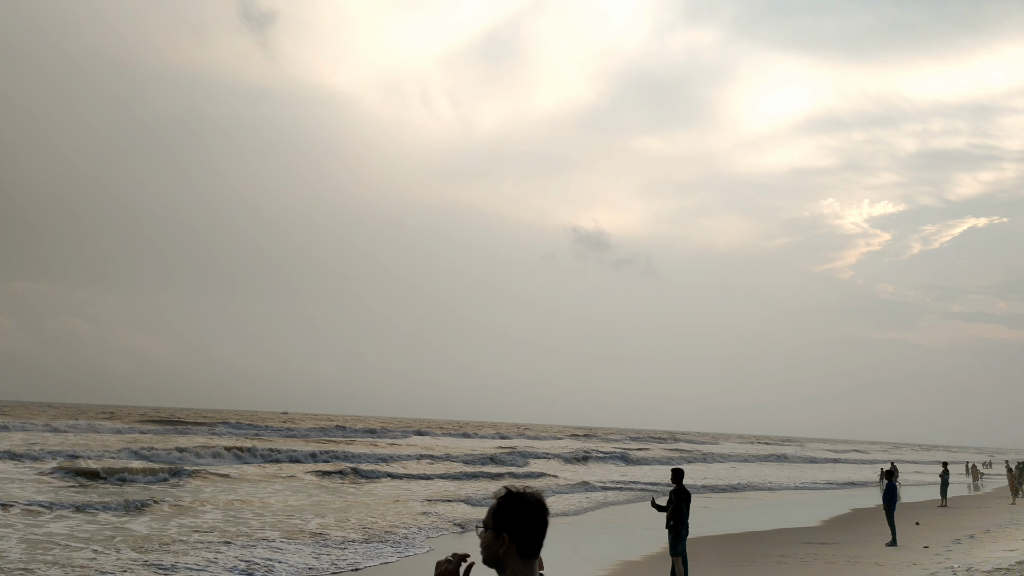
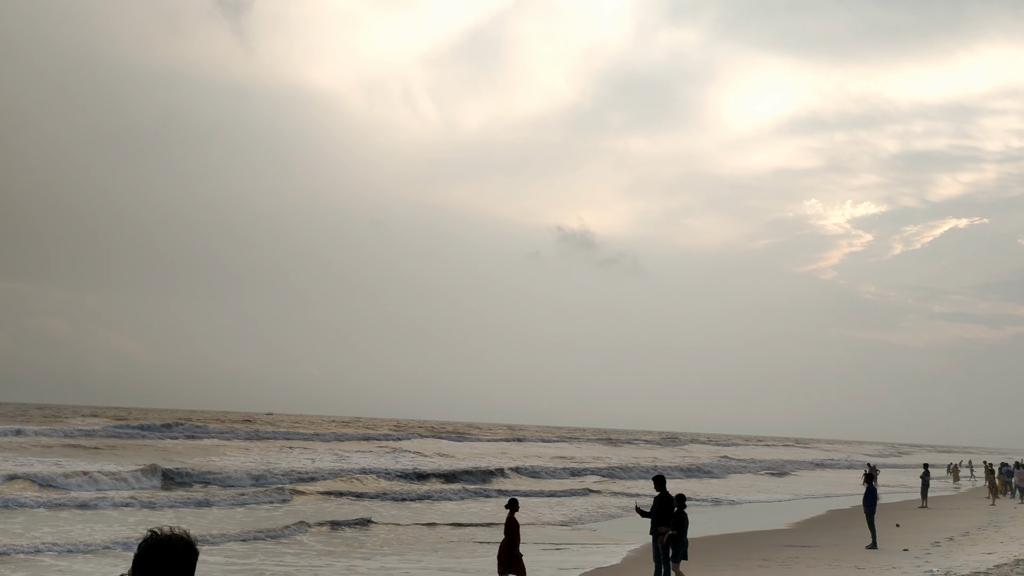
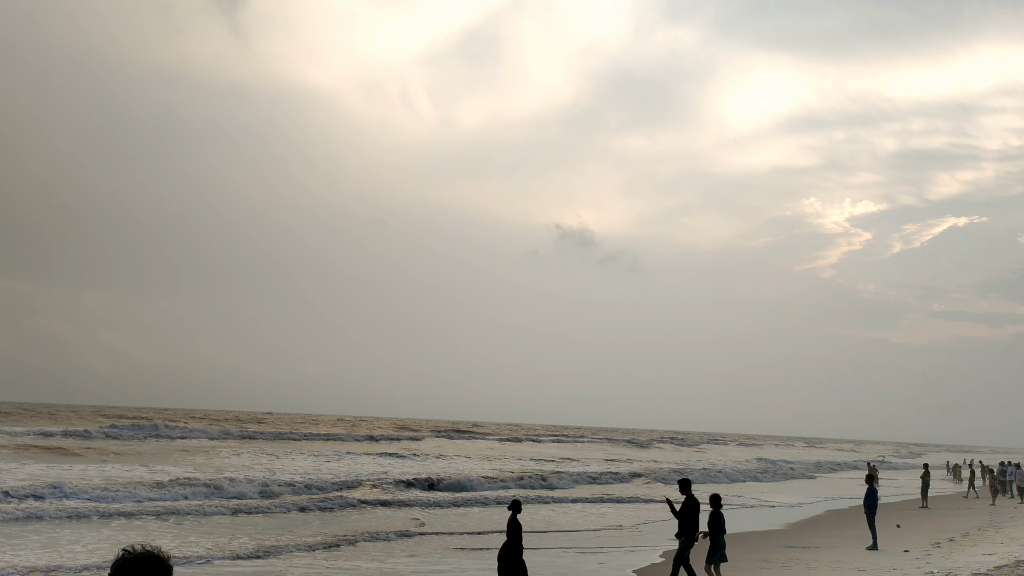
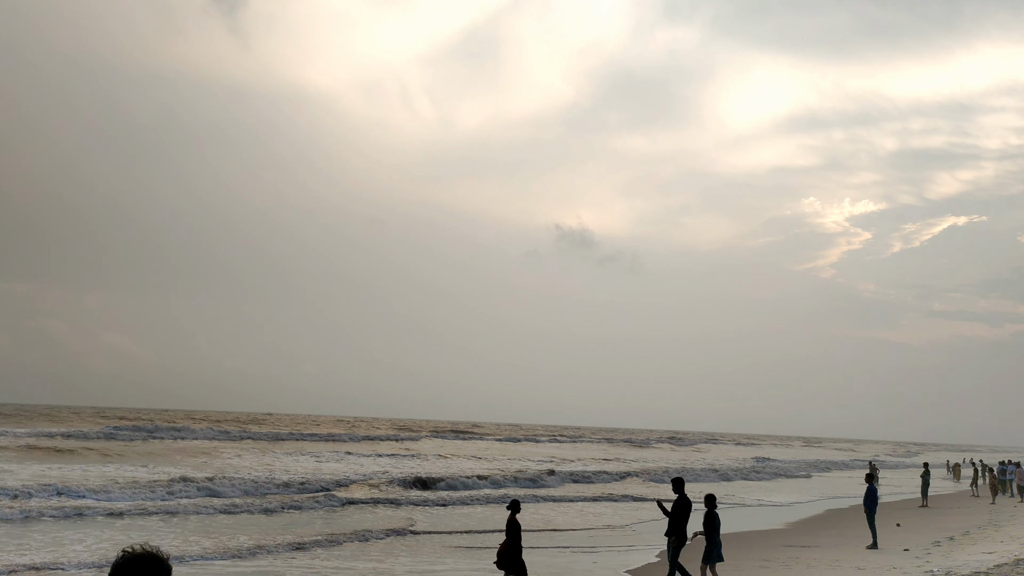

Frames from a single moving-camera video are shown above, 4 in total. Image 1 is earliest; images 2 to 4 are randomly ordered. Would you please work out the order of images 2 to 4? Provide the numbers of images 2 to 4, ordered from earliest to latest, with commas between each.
2, 4, 3
